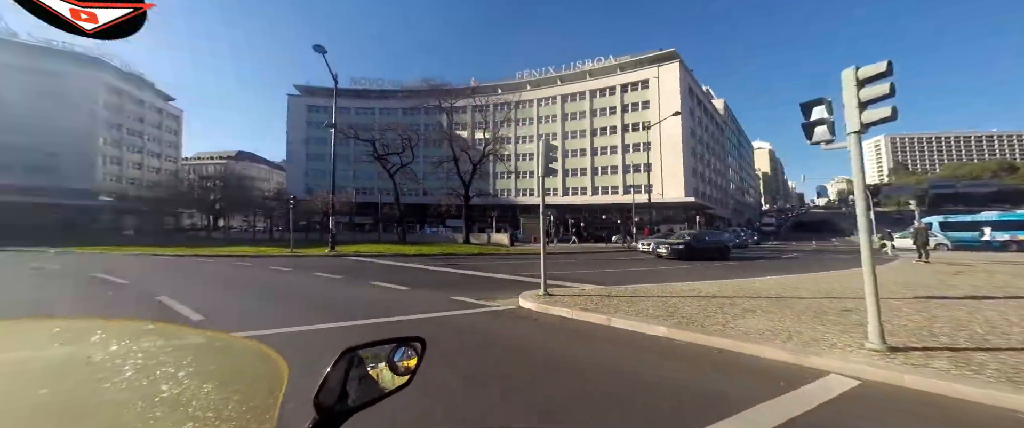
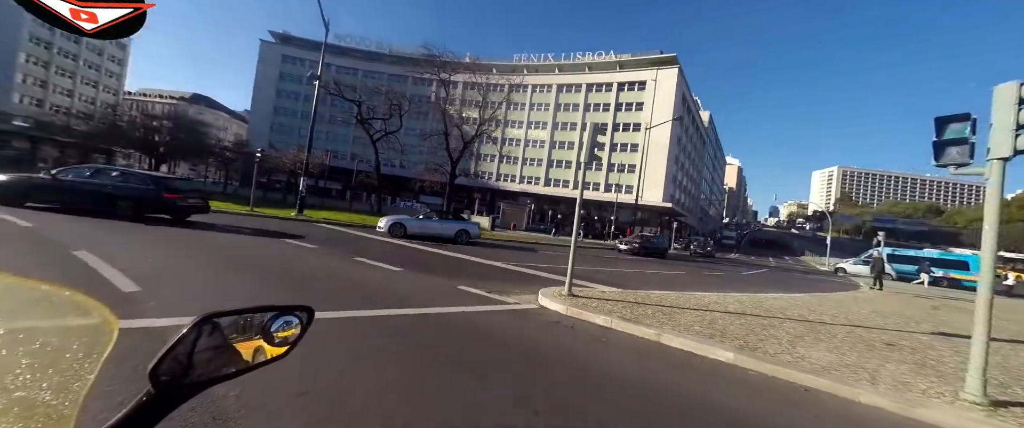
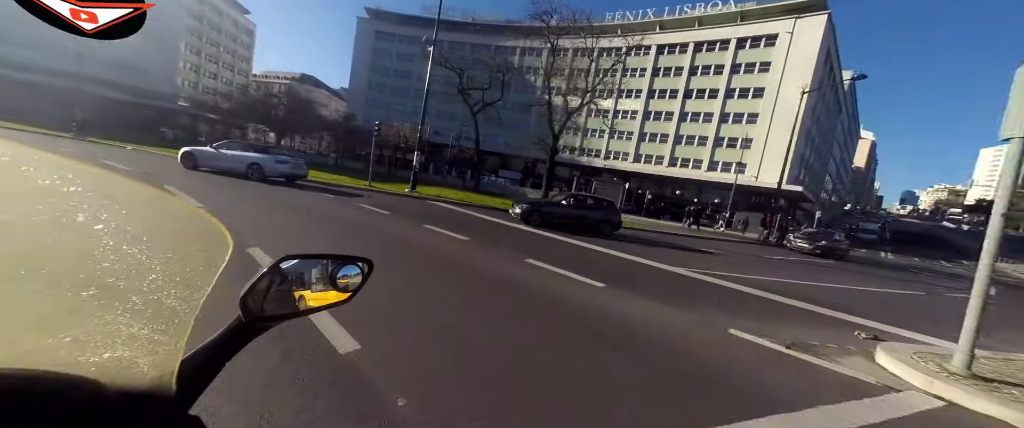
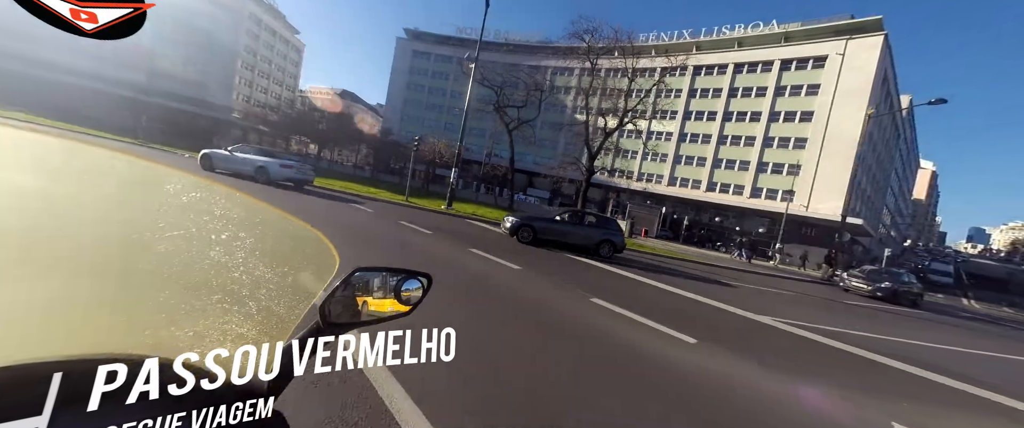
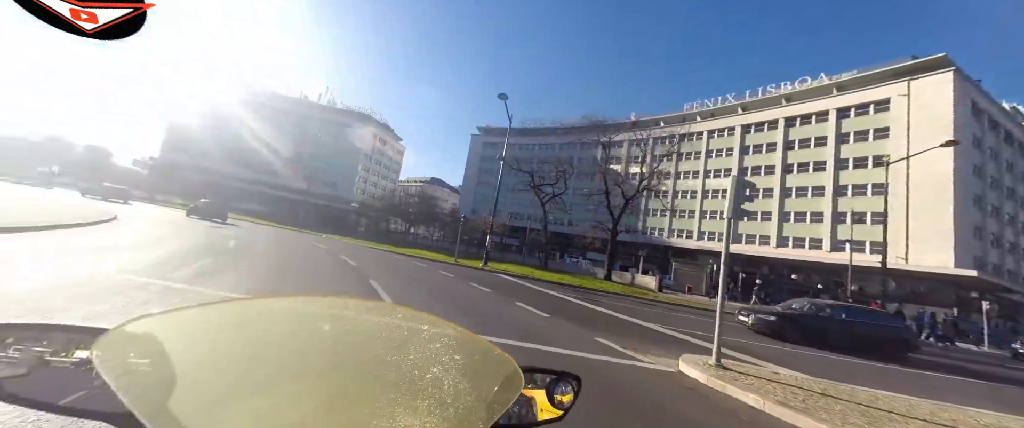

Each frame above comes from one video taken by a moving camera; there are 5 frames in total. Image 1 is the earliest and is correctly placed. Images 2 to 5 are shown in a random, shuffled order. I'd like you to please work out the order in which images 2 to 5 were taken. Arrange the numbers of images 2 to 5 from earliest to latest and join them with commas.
5, 2, 3, 4
